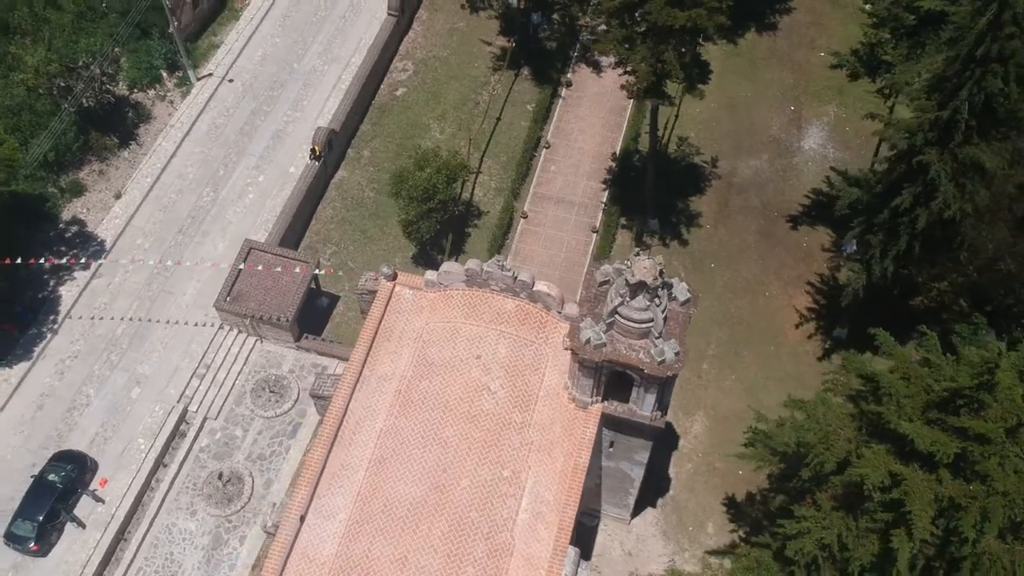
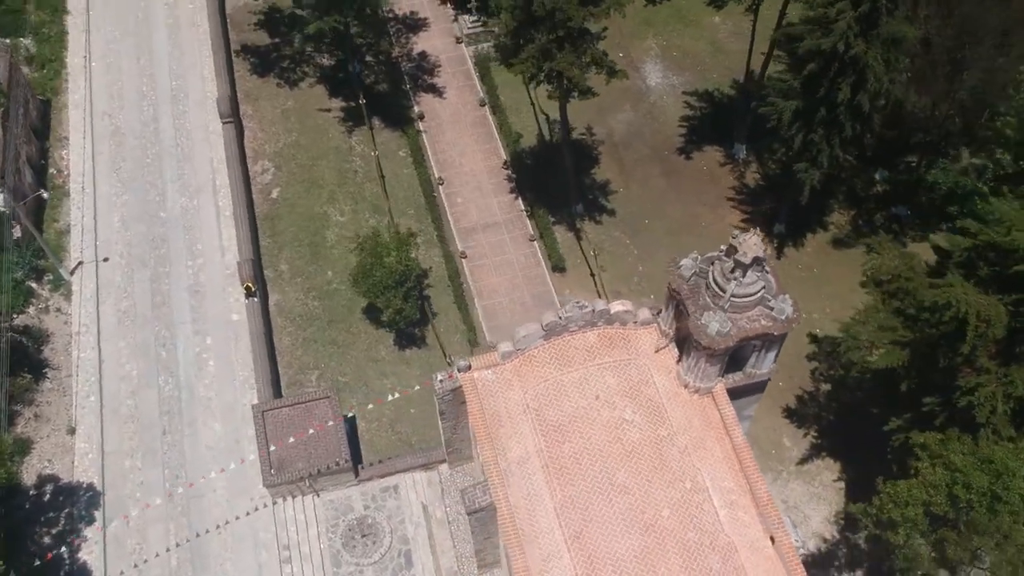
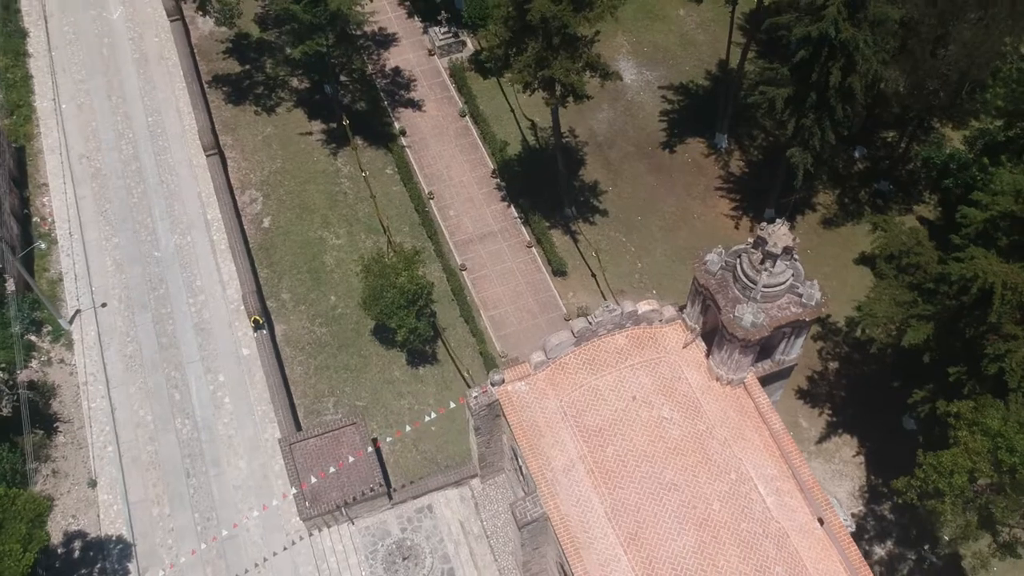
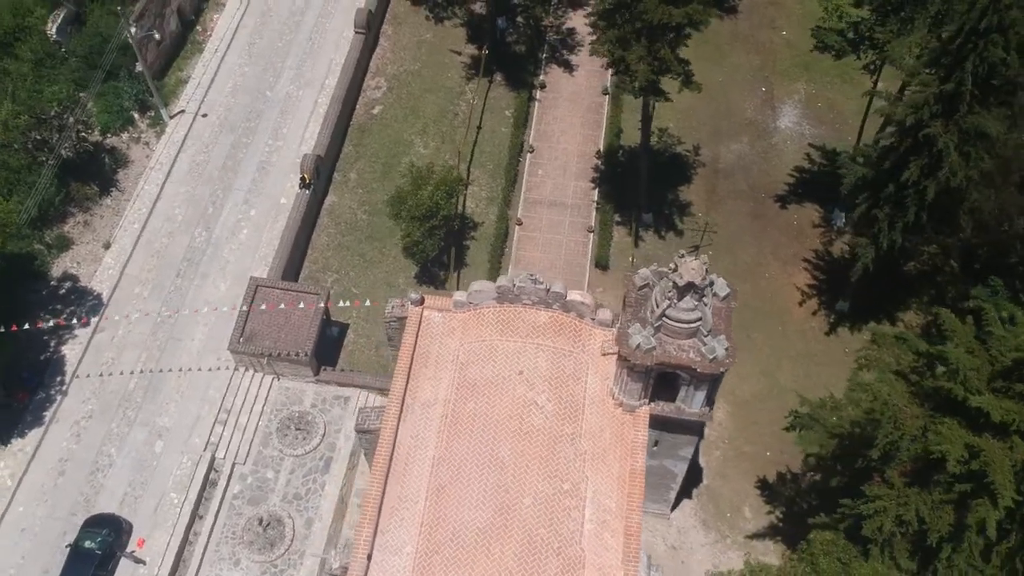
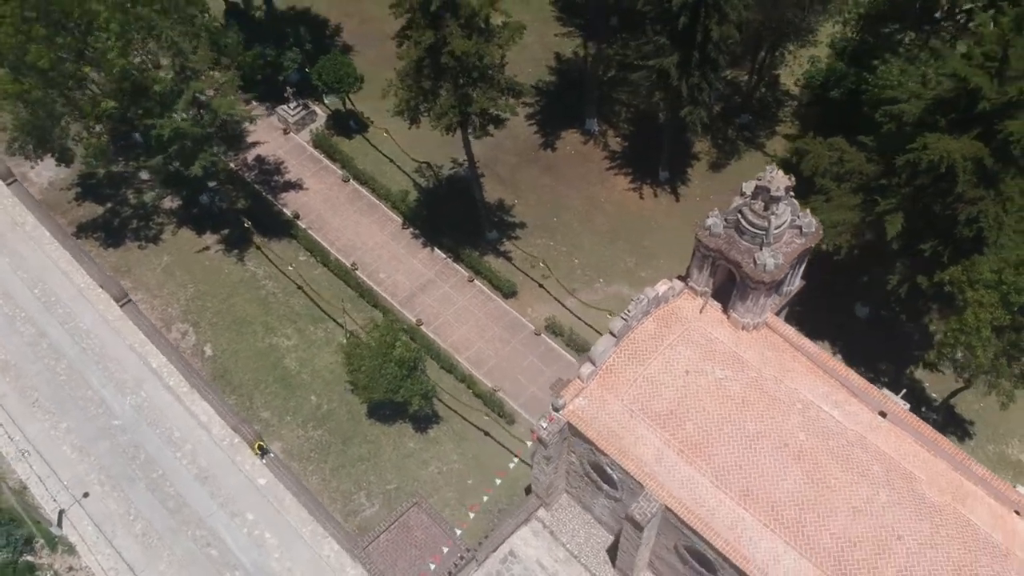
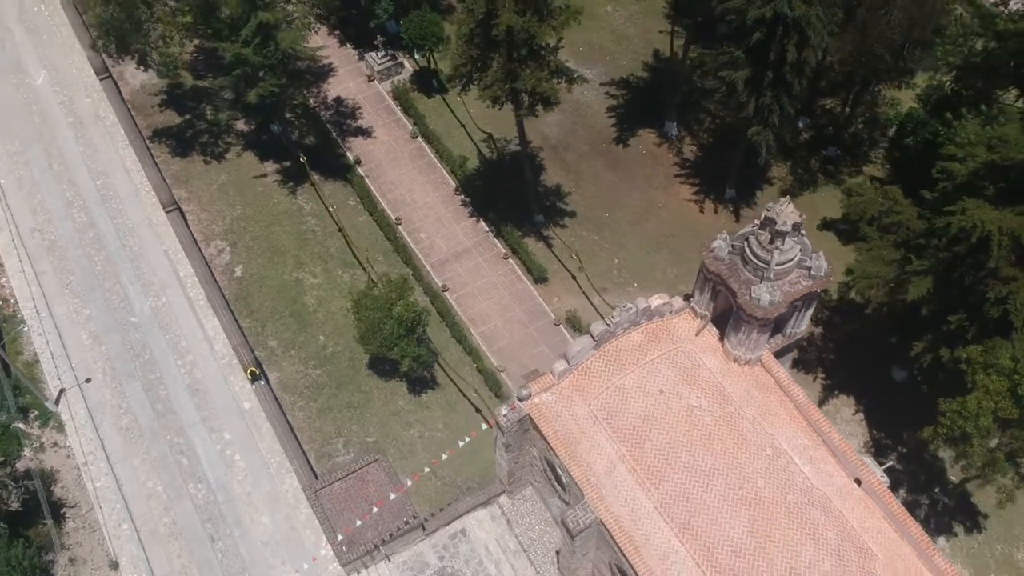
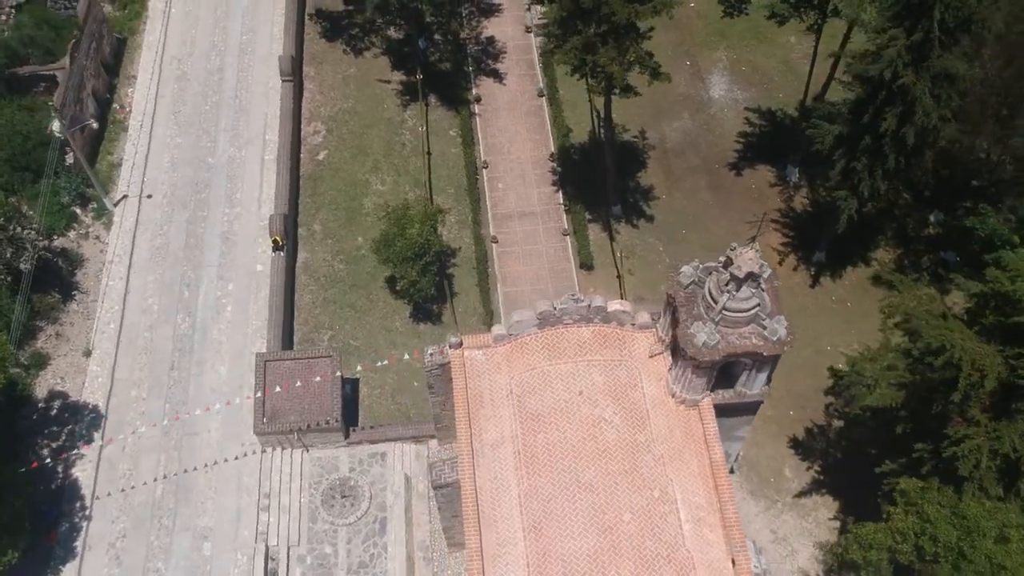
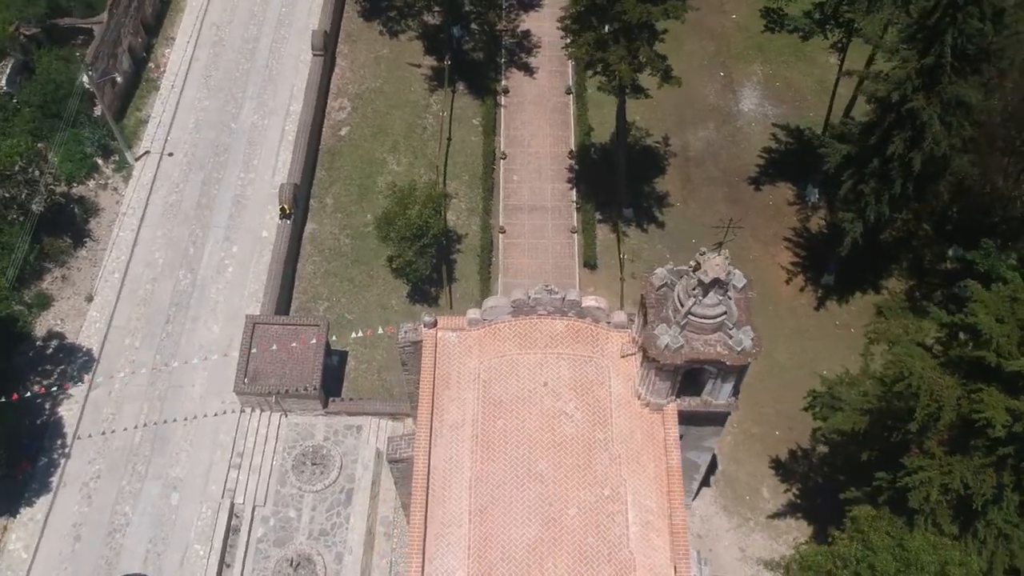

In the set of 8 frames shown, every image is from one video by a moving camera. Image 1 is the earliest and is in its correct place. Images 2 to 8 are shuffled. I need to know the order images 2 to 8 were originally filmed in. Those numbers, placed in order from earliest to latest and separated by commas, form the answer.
4, 8, 7, 2, 3, 6, 5
